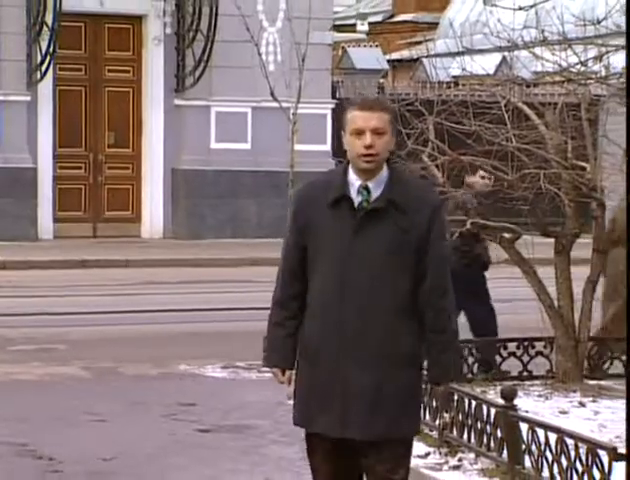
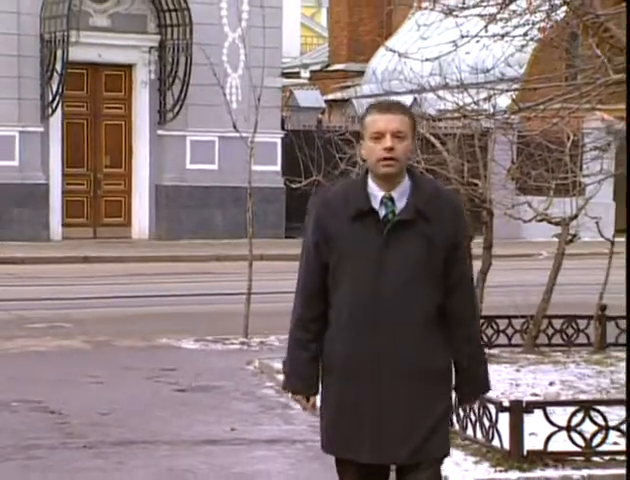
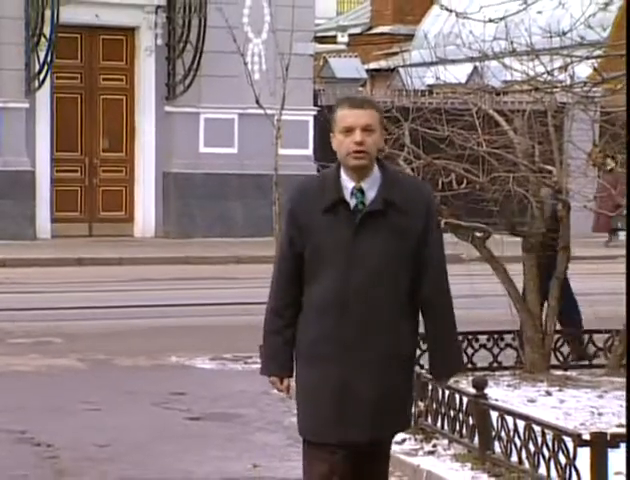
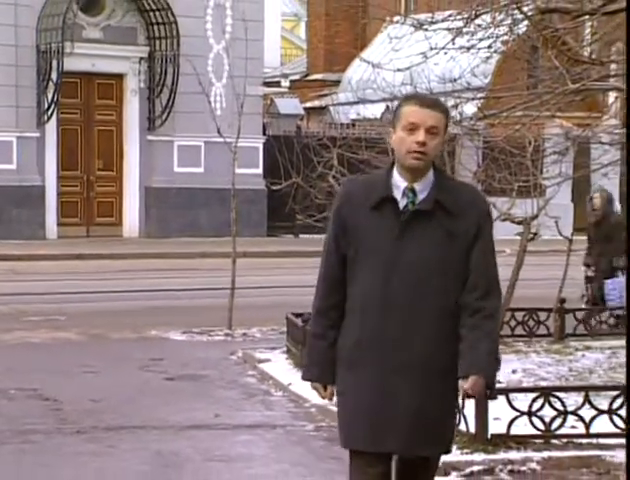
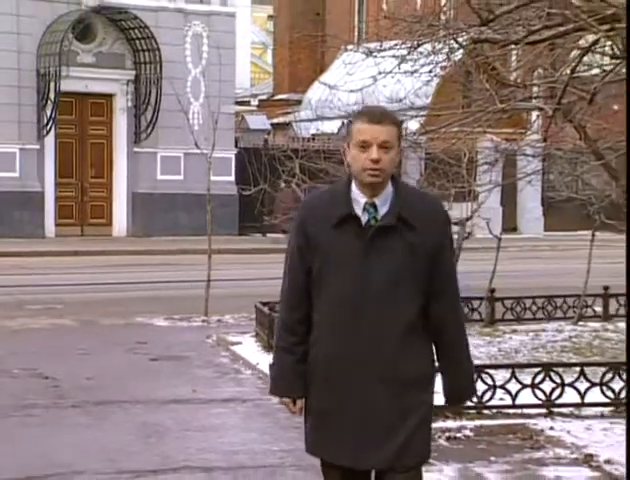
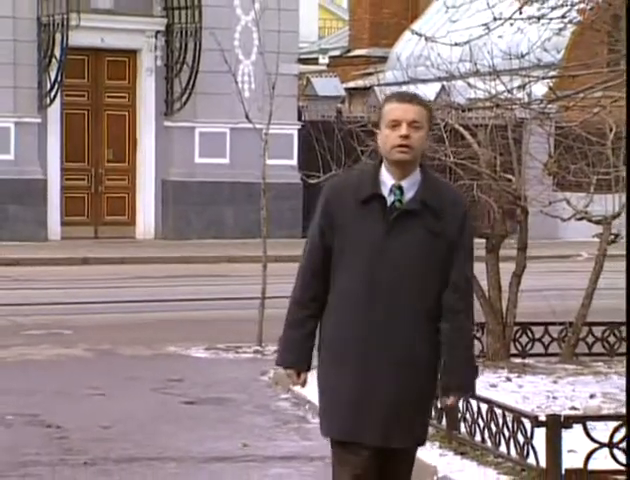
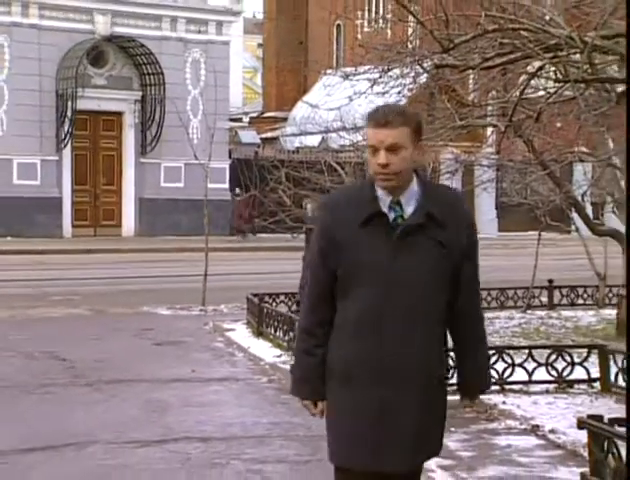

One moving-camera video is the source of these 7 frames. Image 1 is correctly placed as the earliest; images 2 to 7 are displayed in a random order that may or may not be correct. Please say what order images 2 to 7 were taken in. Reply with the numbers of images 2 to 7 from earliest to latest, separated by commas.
3, 6, 2, 4, 5, 7
